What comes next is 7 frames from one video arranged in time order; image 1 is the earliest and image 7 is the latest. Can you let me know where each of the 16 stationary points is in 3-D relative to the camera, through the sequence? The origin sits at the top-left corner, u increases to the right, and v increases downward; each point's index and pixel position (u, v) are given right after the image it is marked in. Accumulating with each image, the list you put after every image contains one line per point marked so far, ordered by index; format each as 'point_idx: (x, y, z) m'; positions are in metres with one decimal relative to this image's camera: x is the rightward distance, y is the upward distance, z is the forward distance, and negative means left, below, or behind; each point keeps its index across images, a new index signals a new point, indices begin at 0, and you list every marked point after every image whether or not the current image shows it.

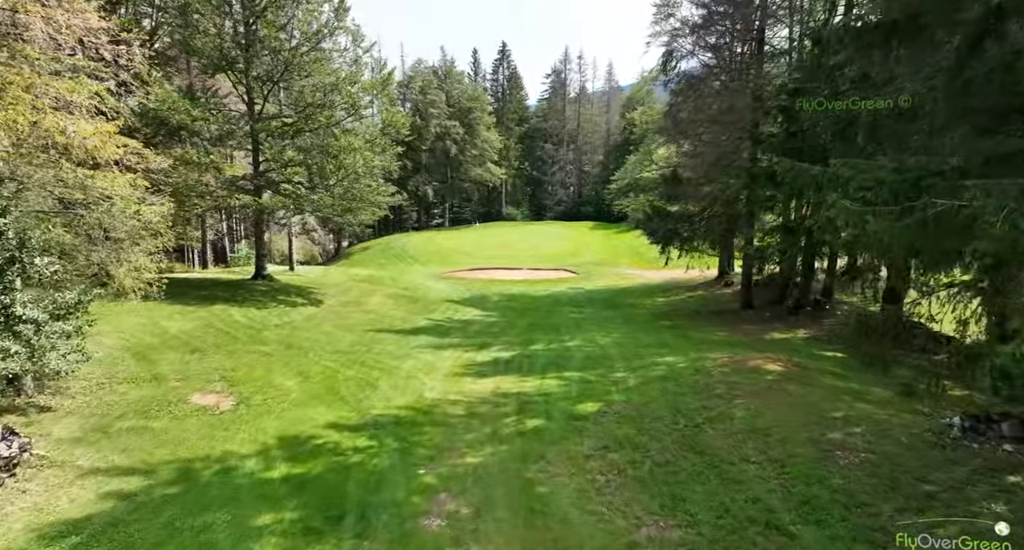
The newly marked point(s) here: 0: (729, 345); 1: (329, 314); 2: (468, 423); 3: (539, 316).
0: (+3.4, -1.1, +9.9) m
1: (-3.9, -0.9, +13.4) m
2: (-0.4, -1.5, +6.4) m
3: (+0.7, -1.1, +17.0) m
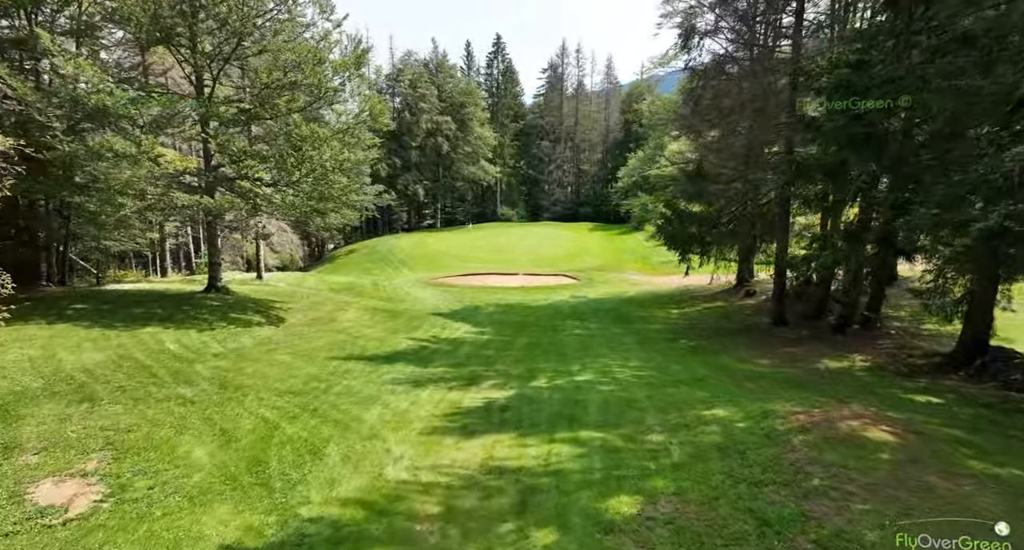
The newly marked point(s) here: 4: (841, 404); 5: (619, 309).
0: (+3.3, -1.4, +7.8) m
1: (-3.9, -1.1, +11.2) m
2: (-0.5, -1.8, +4.2) m
3: (+0.6, -1.4, +14.8) m
4: (+3.3, -1.3, +6.4) m
5: (+3.1, -1.1, +18.5) m
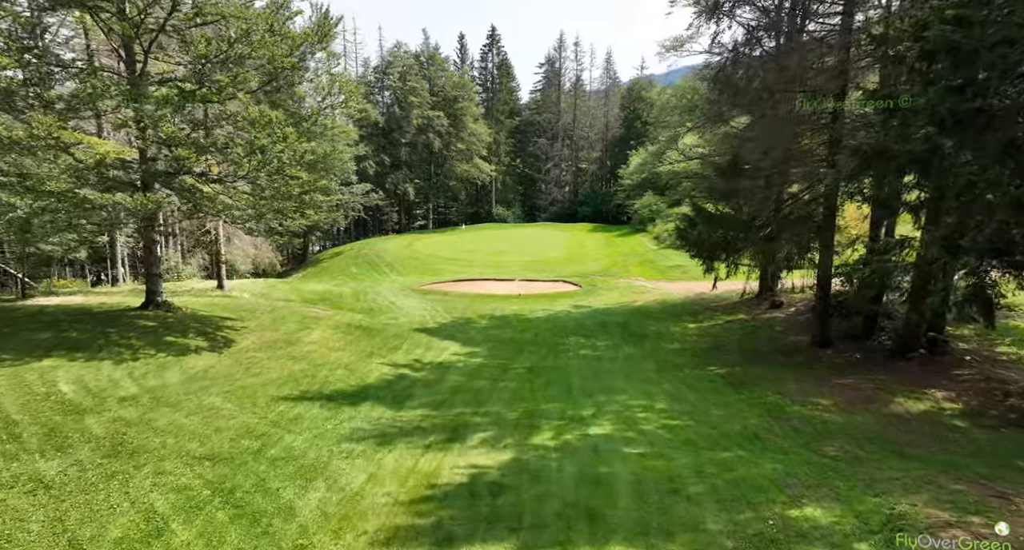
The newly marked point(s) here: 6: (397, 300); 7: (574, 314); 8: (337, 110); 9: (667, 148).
0: (+3.3, -1.6, +5.7) m
1: (-4.0, -1.4, +9.1) m
2: (-0.5, -2.0, +2.1) m
3: (+0.5, -1.6, +12.7) m
4: (+3.3, -1.6, +4.3) m
5: (+3.0, -1.3, +16.5) m
6: (-3.6, -0.9, +20.0) m
7: (+1.8, -1.2, +18.5) m
8: (-3.1, +2.9, +11.0) m
9: (+4.7, +3.9, +19.3) m
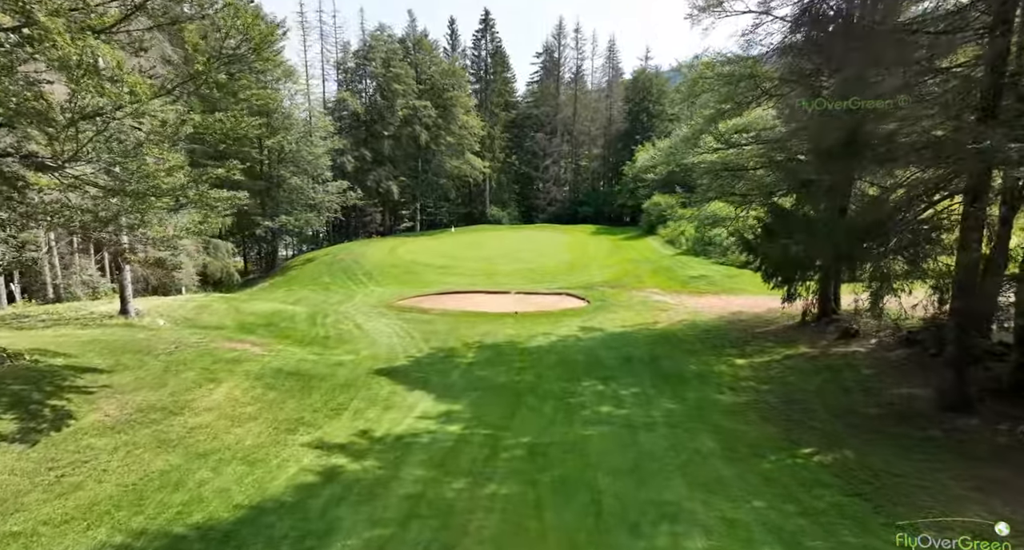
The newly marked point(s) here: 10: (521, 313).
0: (+3.3, -2.0, +2.0) m
1: (-4.1, -1.8, +5.4) m
2: (-0.5, -2.4, -1.6) m
3: (+0.4, -2.0, +9.0) m
4: (+3.2, -2.0, +0.6) m
5: (+2.9, -1.7, +12.7) m
6: (-3.7, -1.3, +16.2) m
7: (+1.7, -1.6, +14.8) m
8: (-3.2, +2.5, +7.2) m
9: (+4.6, +3.5, +15.5) m
10: (+0.3, -1.2, +18.9) m
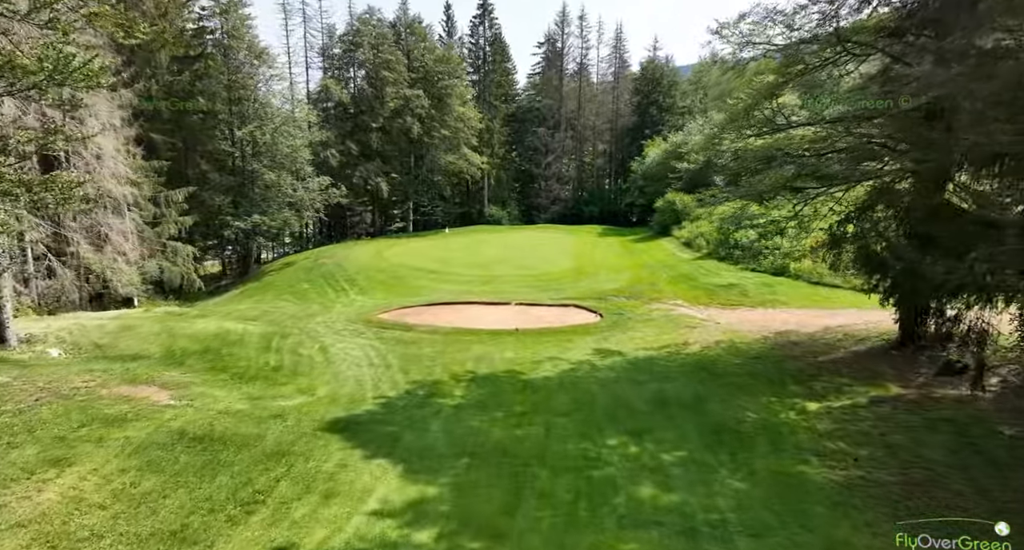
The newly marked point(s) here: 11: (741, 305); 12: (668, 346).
0: (+3.3, -2.2, -1.0) m
1: (-4.1, -2.0, +2.4) m
2: (-0.5, -2.6, -4.6) m
3: (+0.4, -2.3, +6.0) m
4: (+3.2, -2.2, -2.4) m
5: (+2.9, -2.0, +9.8) m
6: (-3.7, -1.6, +13.2) m
7: (+1.7, -1.9, +11.8) m
8: (-3.2, +2.2, +4.2) m
9: (+4.6, +3.2, +12.6) m
10: (+0.3, -1.4, +15.9) m
11: (+6.5, -0.9, +17.8) m
12: (+3.5, -1.6, +14.3) m
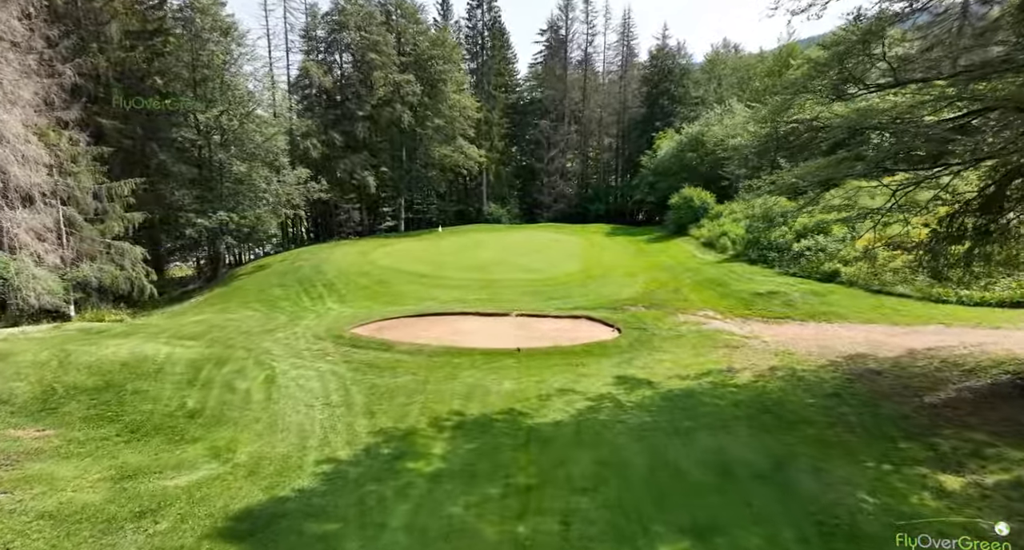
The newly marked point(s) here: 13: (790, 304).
0: (+3.2, -2.4, -4.0) m
1: (-4.1, -2.2, -0.6) m
2: (-0.5, -2.8, -7.6) m
3: (+0.4, -2.4, +3.0) m
4: (+3.2, -2.4, -5.4) m
5: (+2.9, -2.1, +6.8) m
6: (-3.7, -1.7, +10.2) m
7: (+1.7, -2.0, +8.8) m
8: (-3.2, +2.1, +1.3) m
9: (+4.6, +3.0, +9.6) m
10: (+0.3, -1.6, +12.9) m
11: (+6.5, -1.0, +14.9) m
12: (+3.6, -1.8, +11.3) m
13: (+6.9, -0.7, +15.6) m
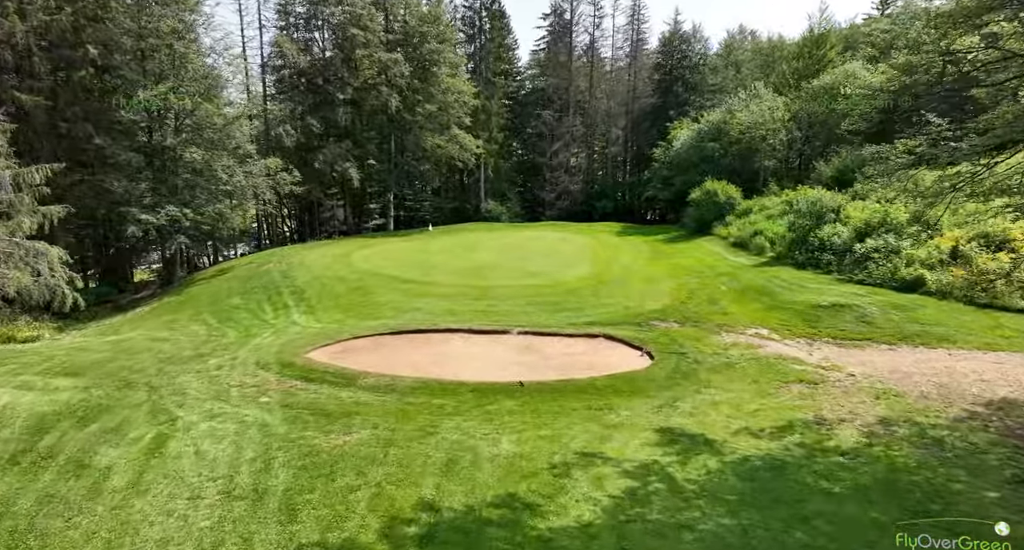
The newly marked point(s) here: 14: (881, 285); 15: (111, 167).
0: (+3.2, -2.6, -7.4) m
1: (-4.1, -2.3, -4.0) m
2: (-0.5, -2.9, -11.0) m
3: (+0.4, -2.6, -0.4) m
4: (+3.2, -2.5, -8.8) m
5: (+2.9, -2.3, +3.4) m
6: (-3.7, -1.9, +6.8) m
7: (+1.7, -2.2, +5.4) m
8: (-3.1, +1.9, -2.1) m
9: (+4.6, +2.9, +6.2) m
10: (+0.3, -1.8, +9.5) m
11: (+6.5, -1.2, +11.5) m
12: (+3.6, -1.9, +7.9) m
13: (+6.9, -0.9, +12.2) m
14: (+8.3, -0.2, +14.1) m
15: (-12.6, +3.4, +19.7) m
